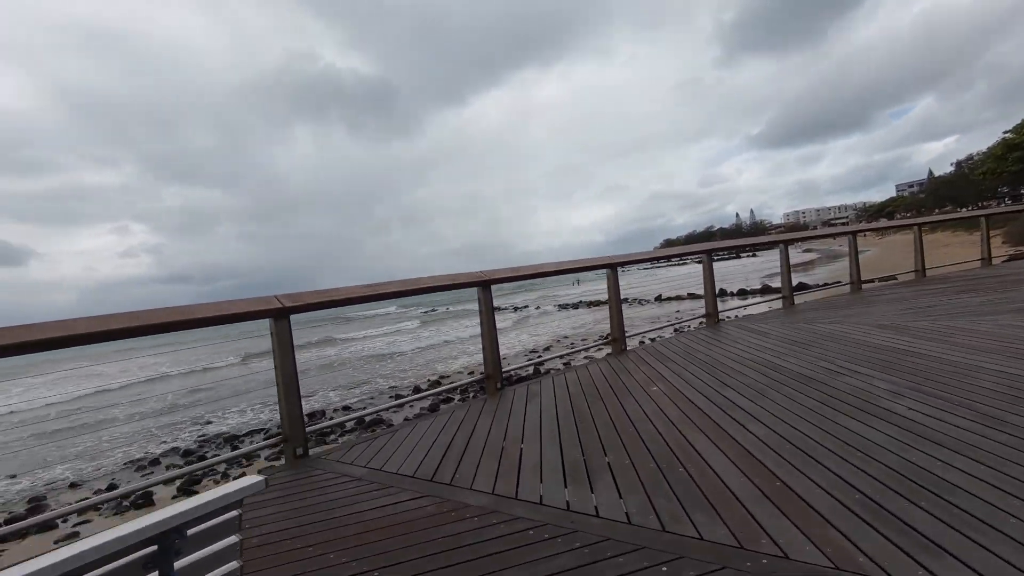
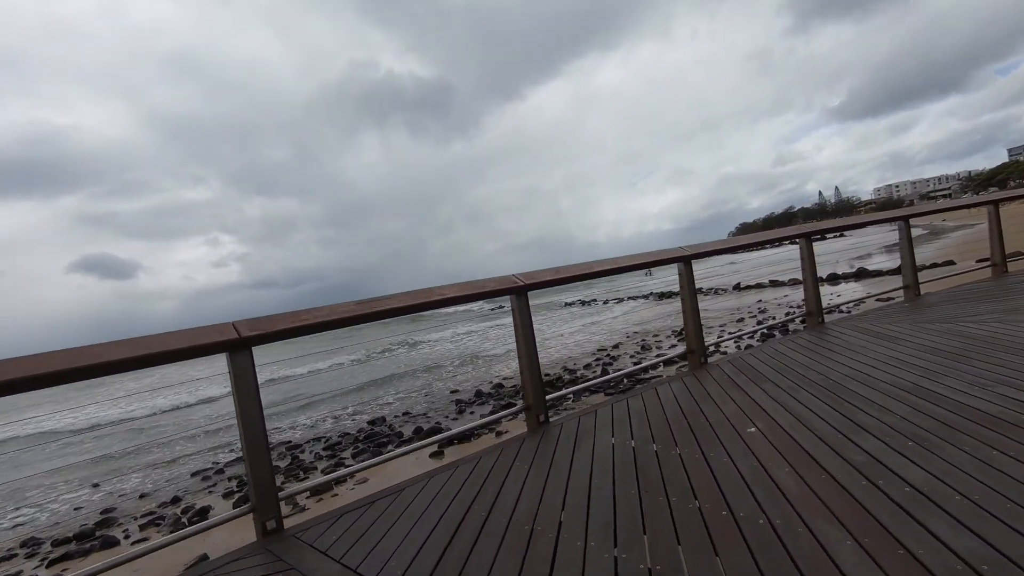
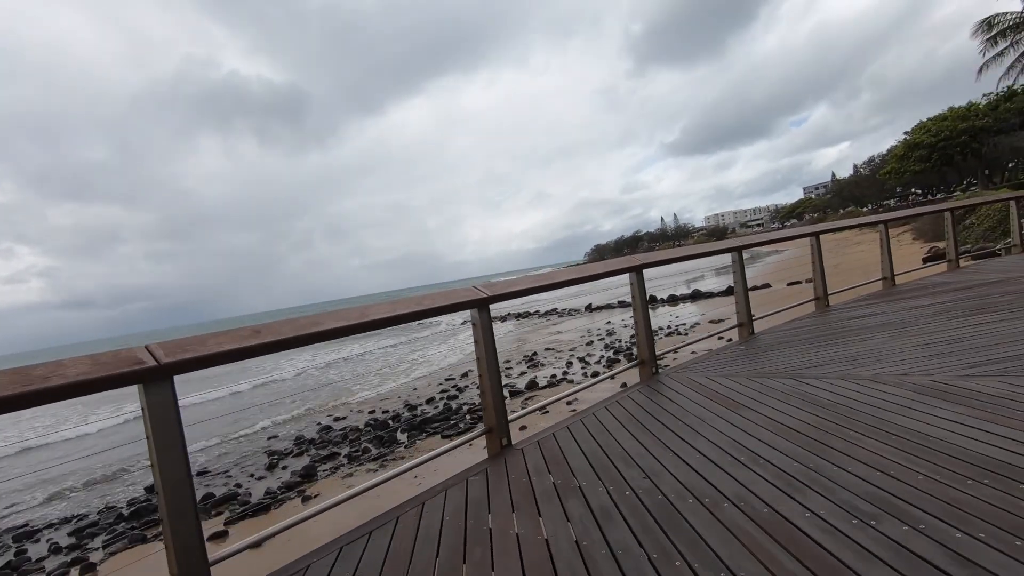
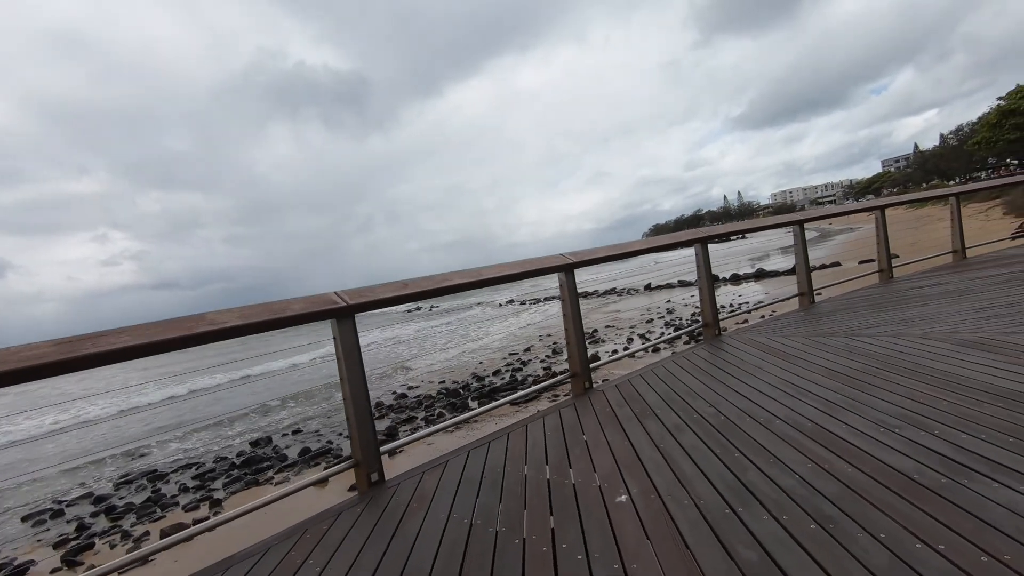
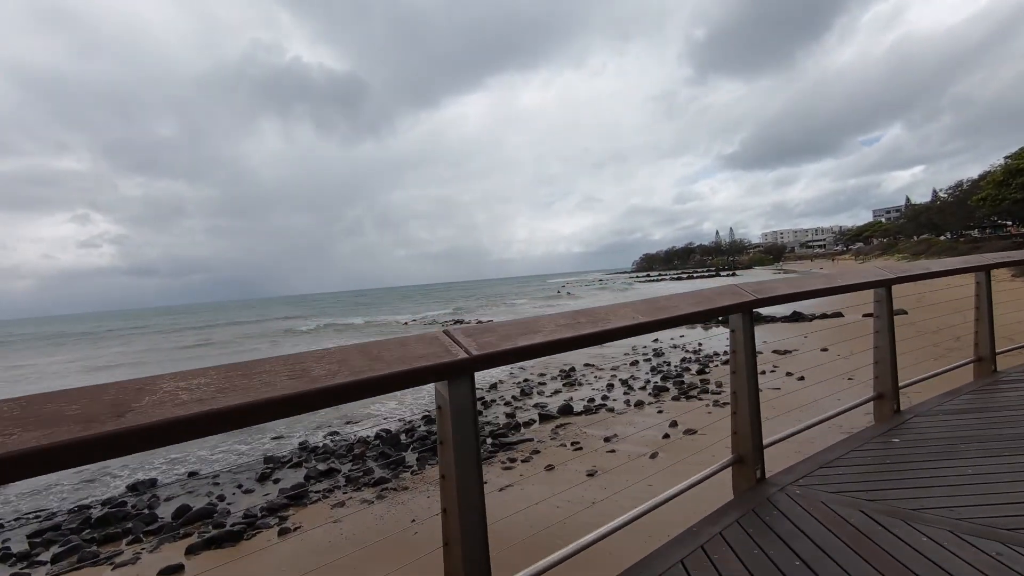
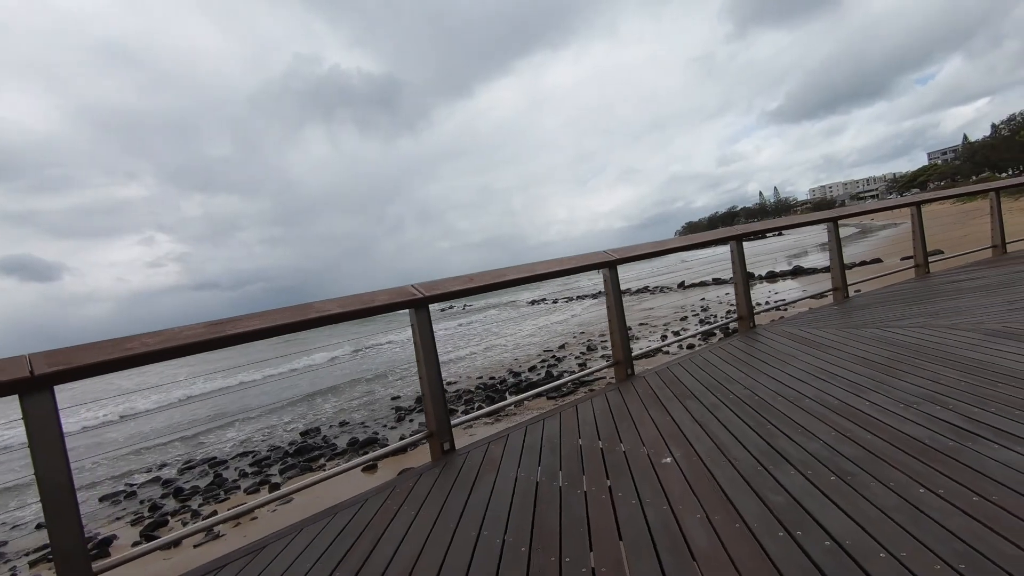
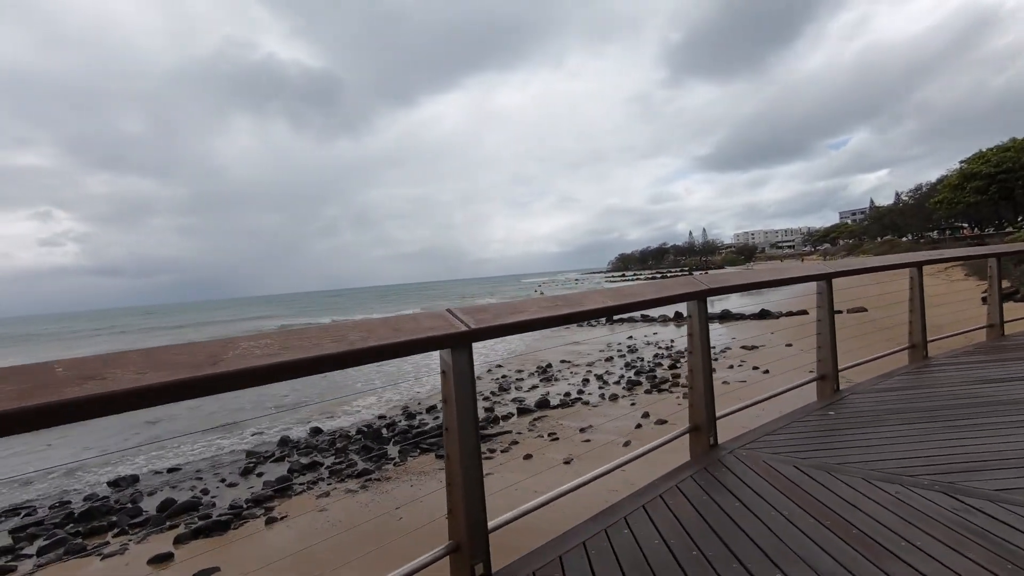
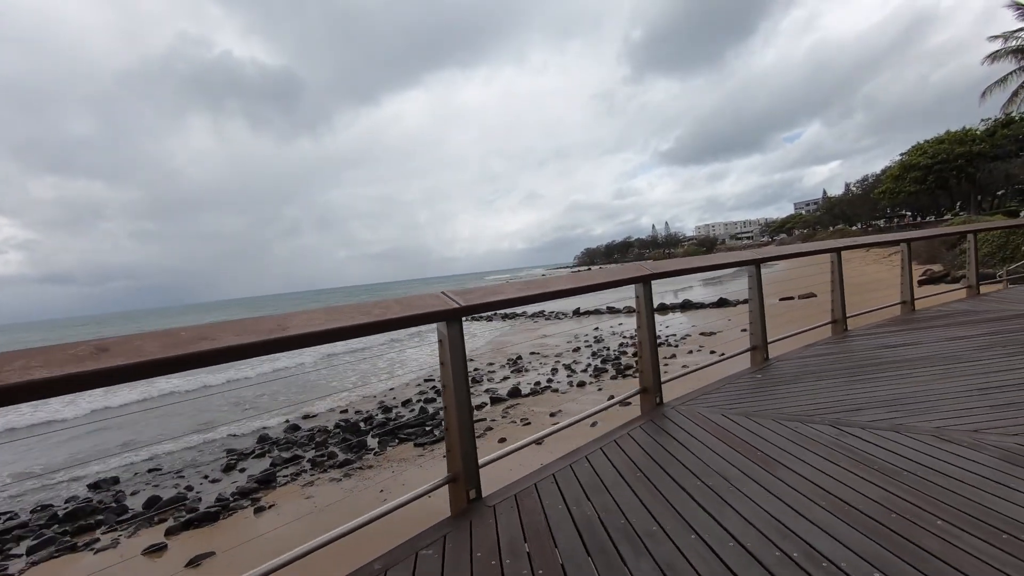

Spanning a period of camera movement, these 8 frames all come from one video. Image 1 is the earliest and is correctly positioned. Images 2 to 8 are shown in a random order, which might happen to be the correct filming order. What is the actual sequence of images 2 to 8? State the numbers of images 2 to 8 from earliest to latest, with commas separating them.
2, 6, 4, 3, 8, 7, 5
